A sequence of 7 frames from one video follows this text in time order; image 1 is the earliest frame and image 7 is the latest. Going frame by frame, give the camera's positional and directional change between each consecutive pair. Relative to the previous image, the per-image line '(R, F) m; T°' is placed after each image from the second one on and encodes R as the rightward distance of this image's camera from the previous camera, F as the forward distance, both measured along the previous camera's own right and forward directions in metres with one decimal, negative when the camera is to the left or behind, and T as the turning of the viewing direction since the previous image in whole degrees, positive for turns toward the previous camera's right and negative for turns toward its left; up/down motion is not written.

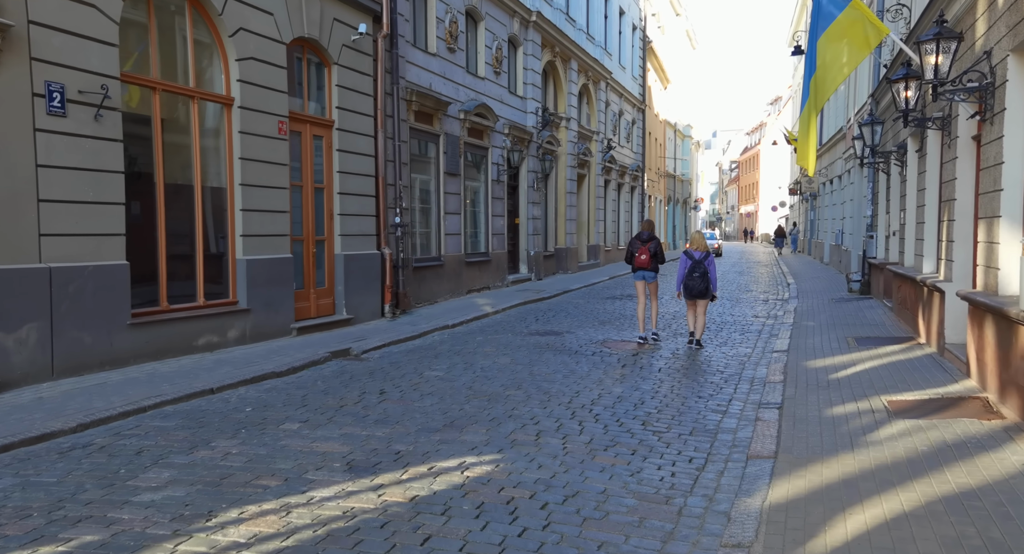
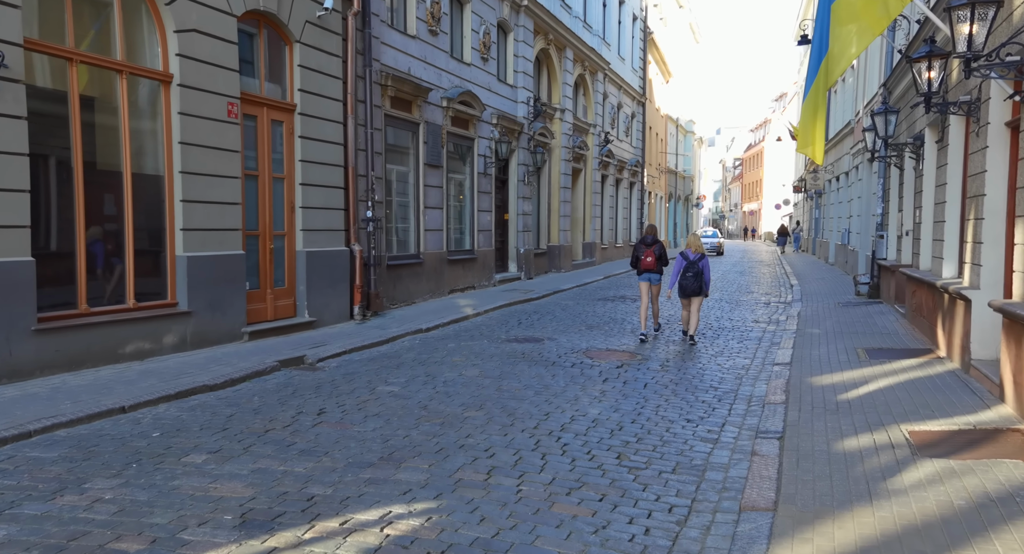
(+0.4, +1.1) m; 0°
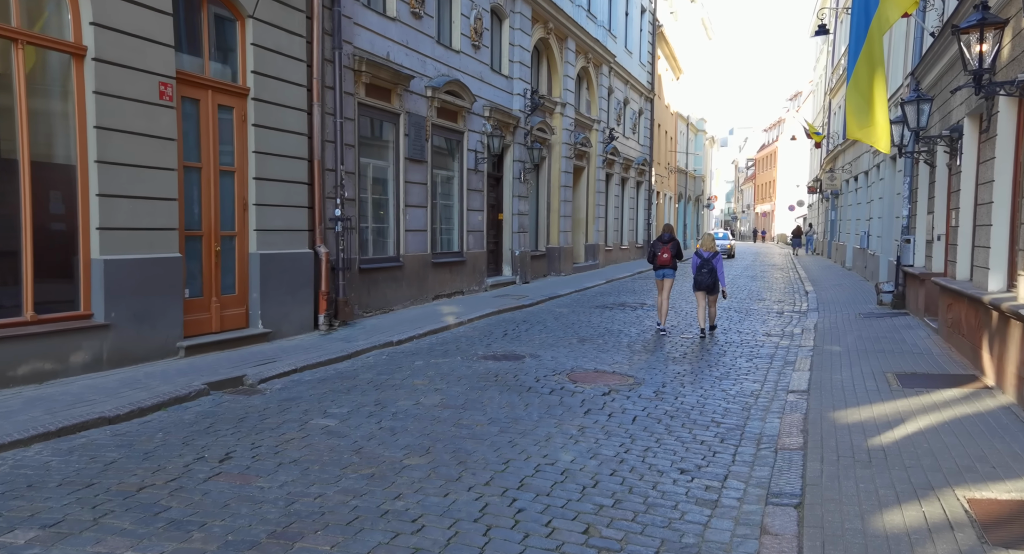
(+0.4, +1.3) m; -1°
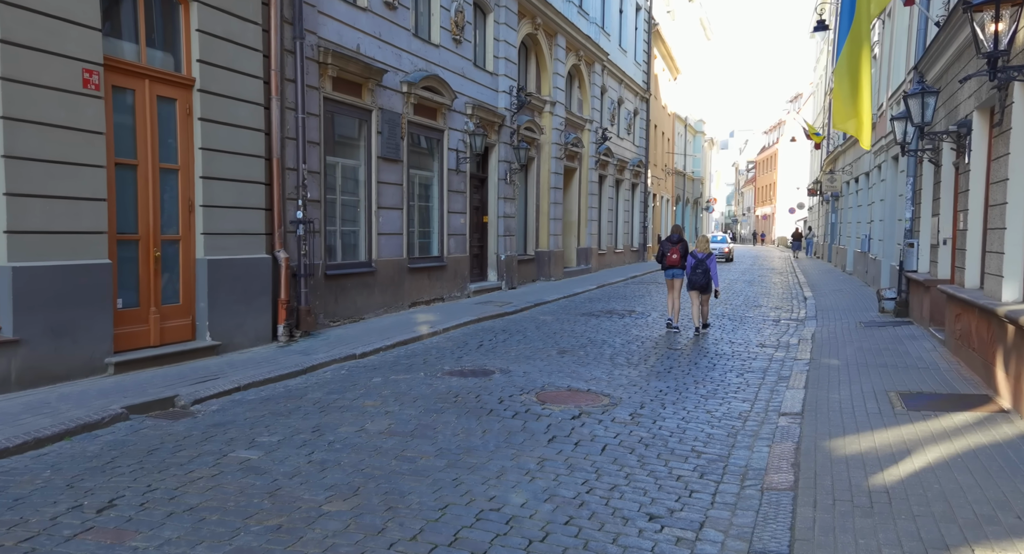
(+0.4, +0.8) m; 0°
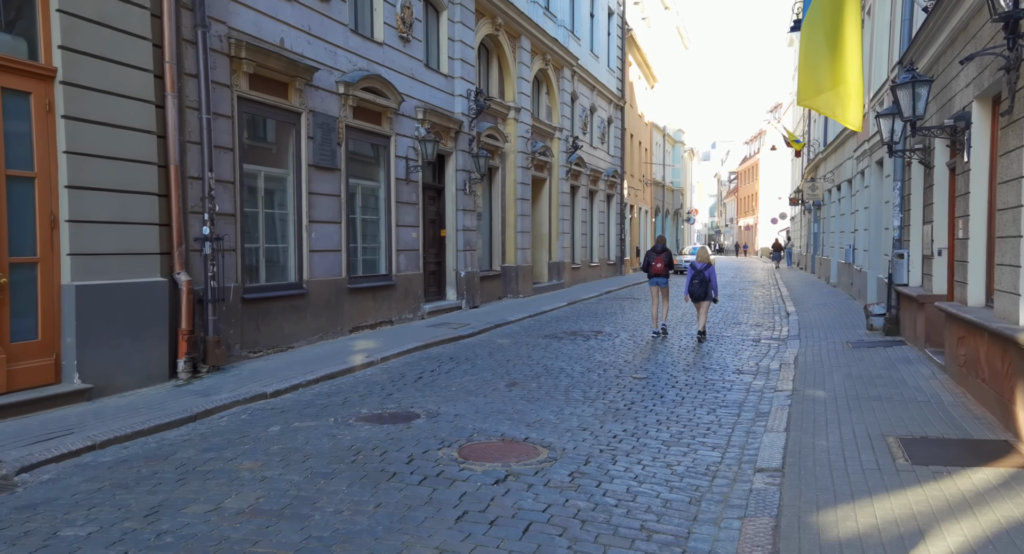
(+0.6, +1.4) m; +1°
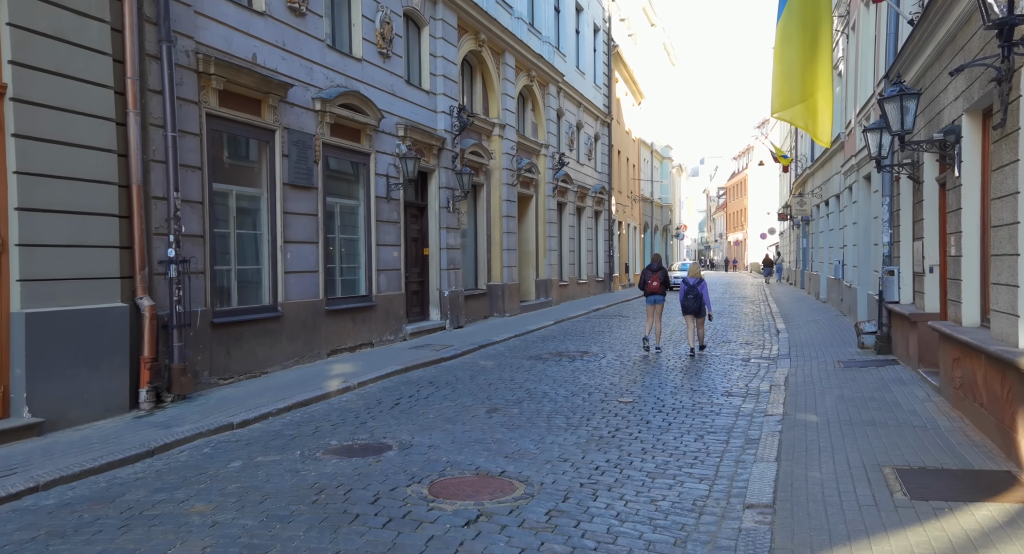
(+0.1, +0.3) m; +1°
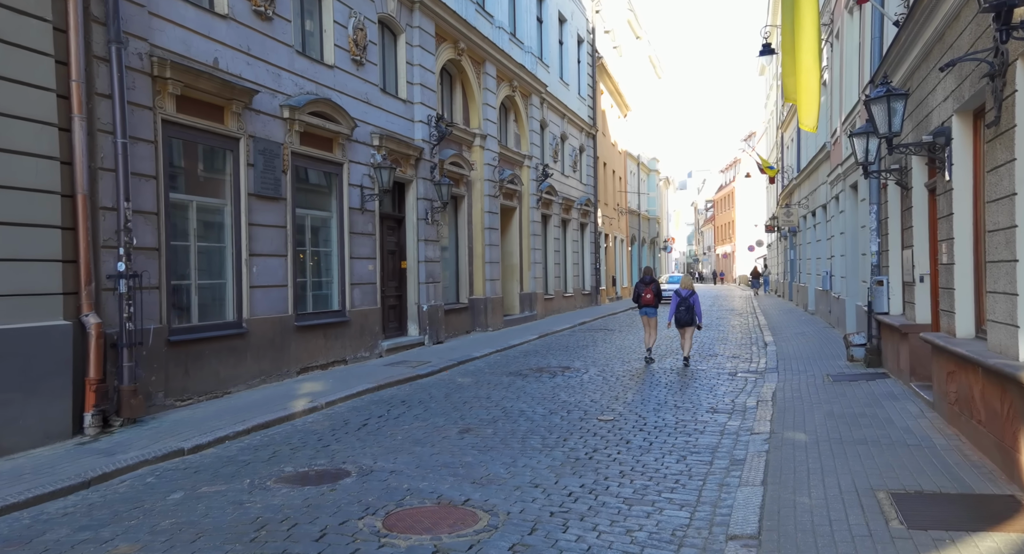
(+0.2, +0.5) m; +1°
